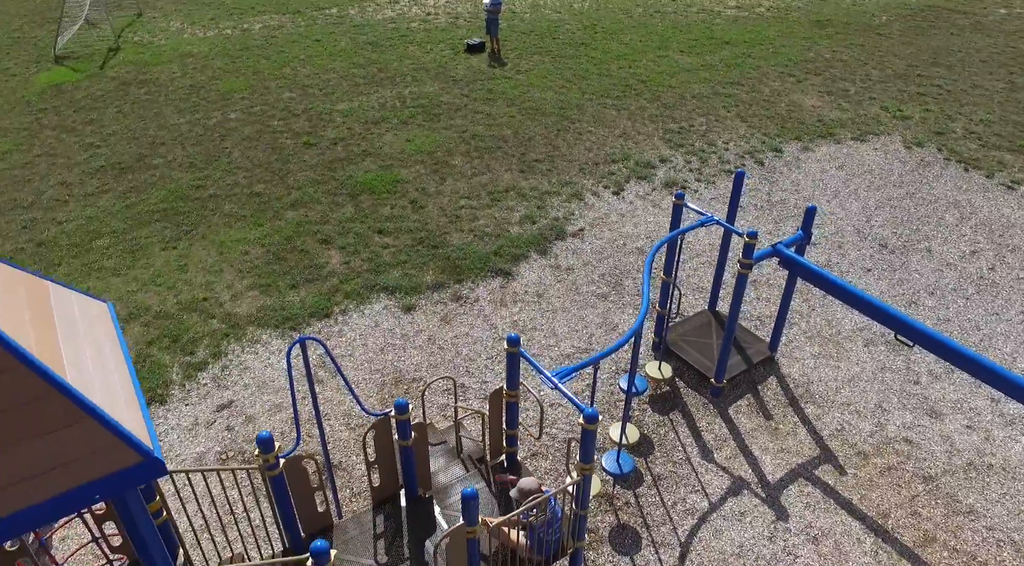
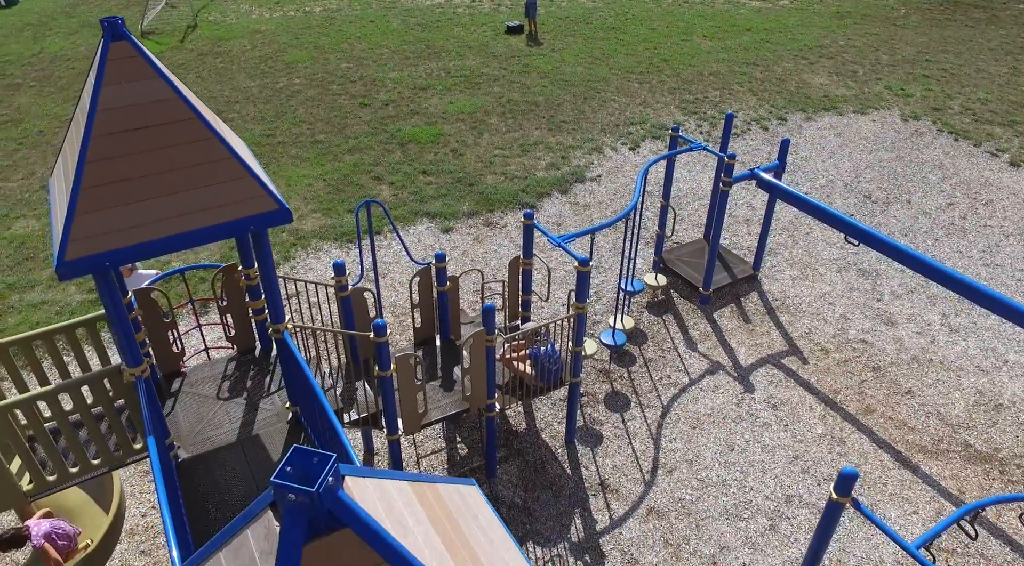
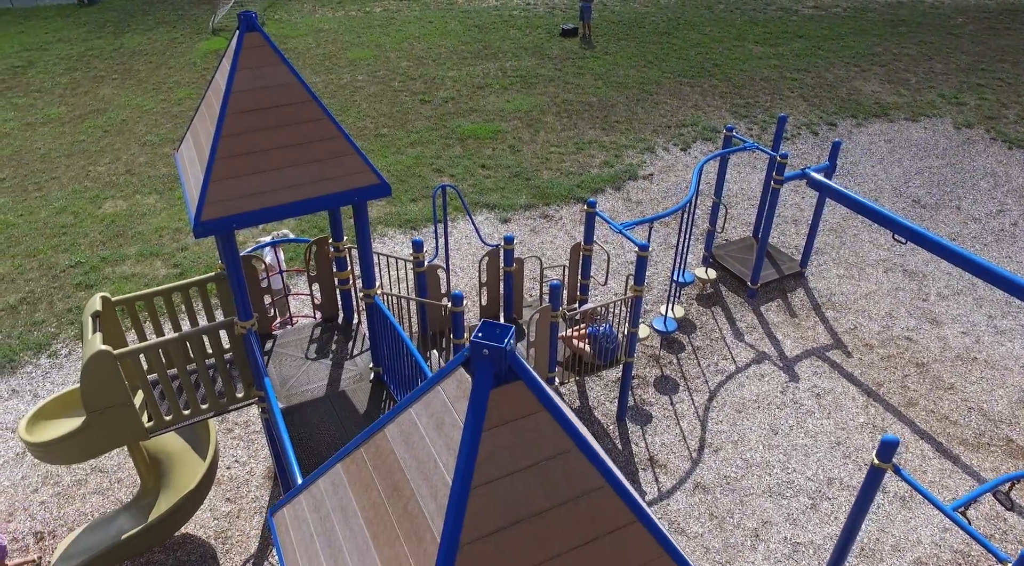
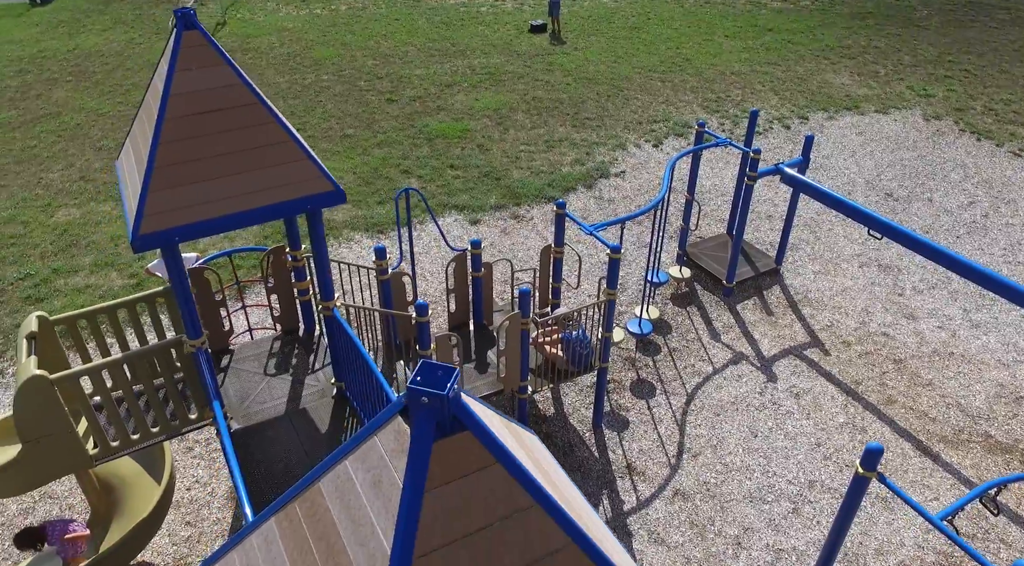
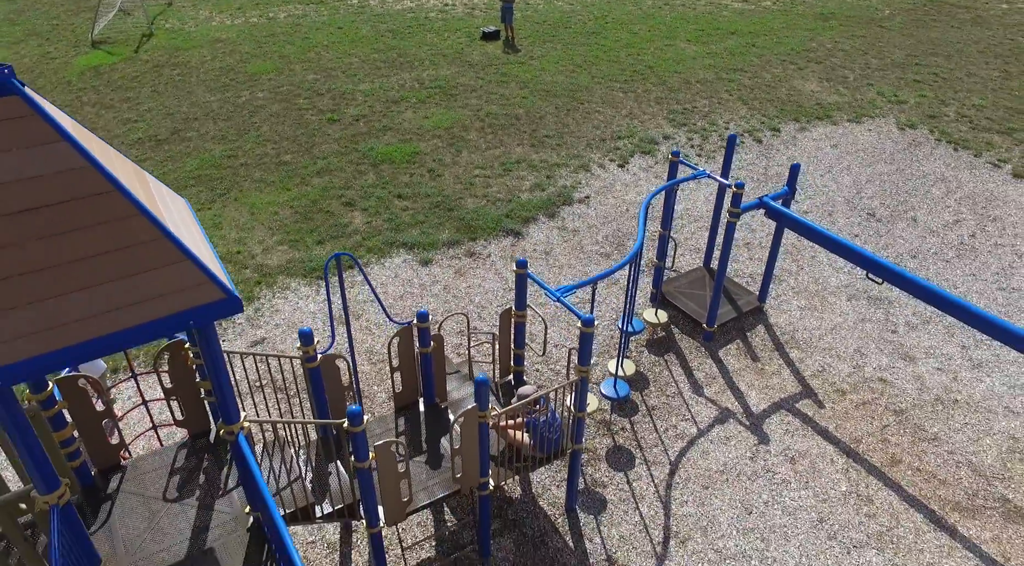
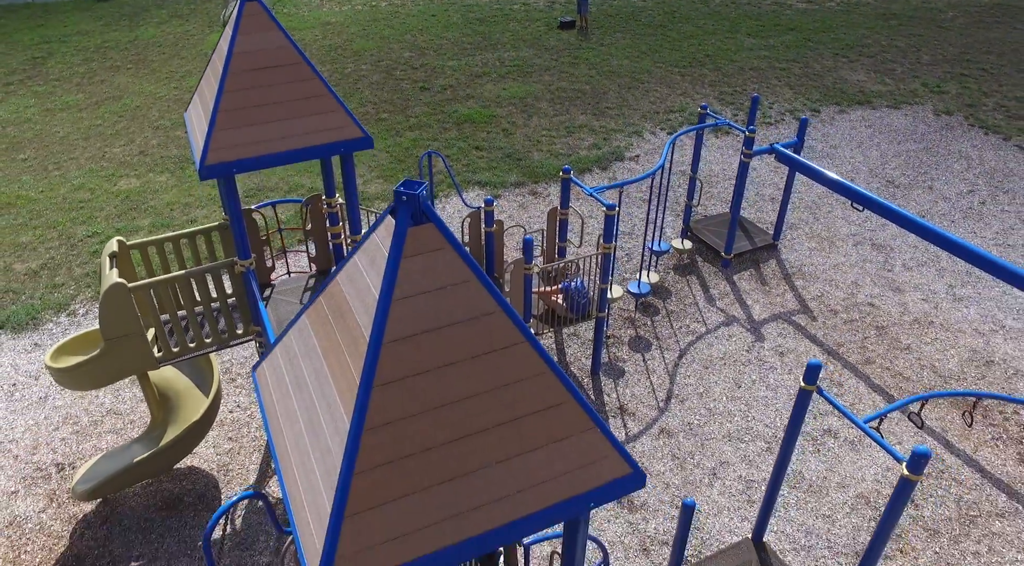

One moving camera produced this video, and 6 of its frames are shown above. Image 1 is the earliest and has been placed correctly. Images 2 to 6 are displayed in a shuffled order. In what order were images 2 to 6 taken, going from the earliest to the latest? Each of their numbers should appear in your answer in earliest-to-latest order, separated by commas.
5, 2, 4, 3, 6
